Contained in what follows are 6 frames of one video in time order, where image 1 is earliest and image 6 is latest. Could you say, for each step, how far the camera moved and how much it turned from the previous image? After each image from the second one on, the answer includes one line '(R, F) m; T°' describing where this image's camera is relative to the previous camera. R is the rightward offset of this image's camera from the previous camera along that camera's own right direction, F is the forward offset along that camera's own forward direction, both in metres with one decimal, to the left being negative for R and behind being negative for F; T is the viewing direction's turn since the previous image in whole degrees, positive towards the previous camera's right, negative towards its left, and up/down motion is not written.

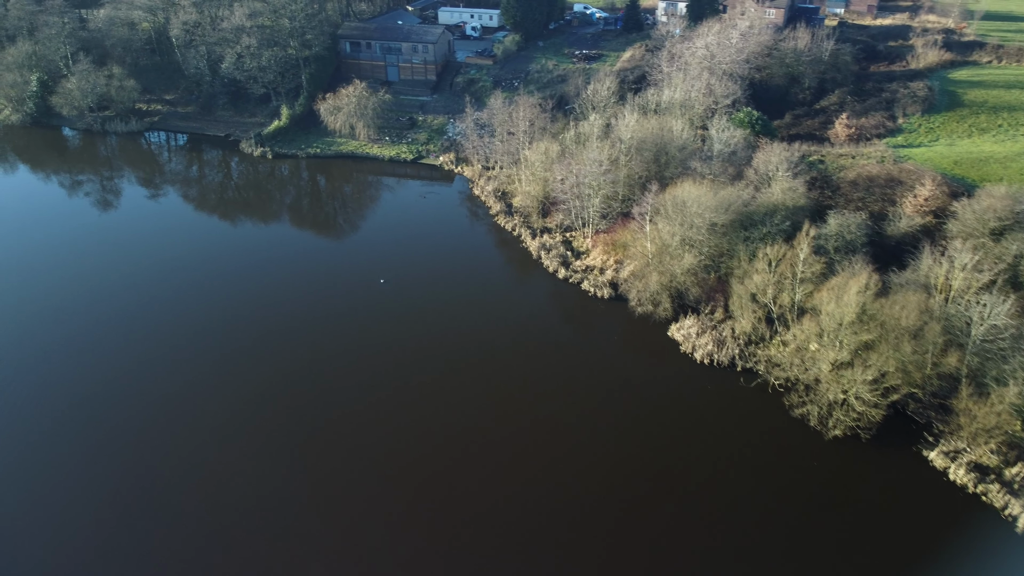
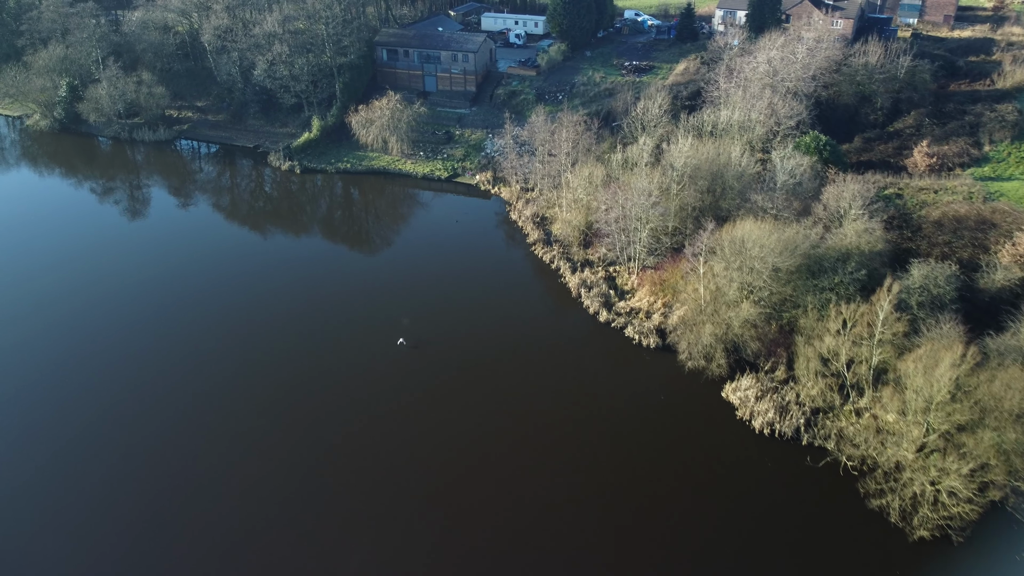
(+0.2, +3.1) m; -3°
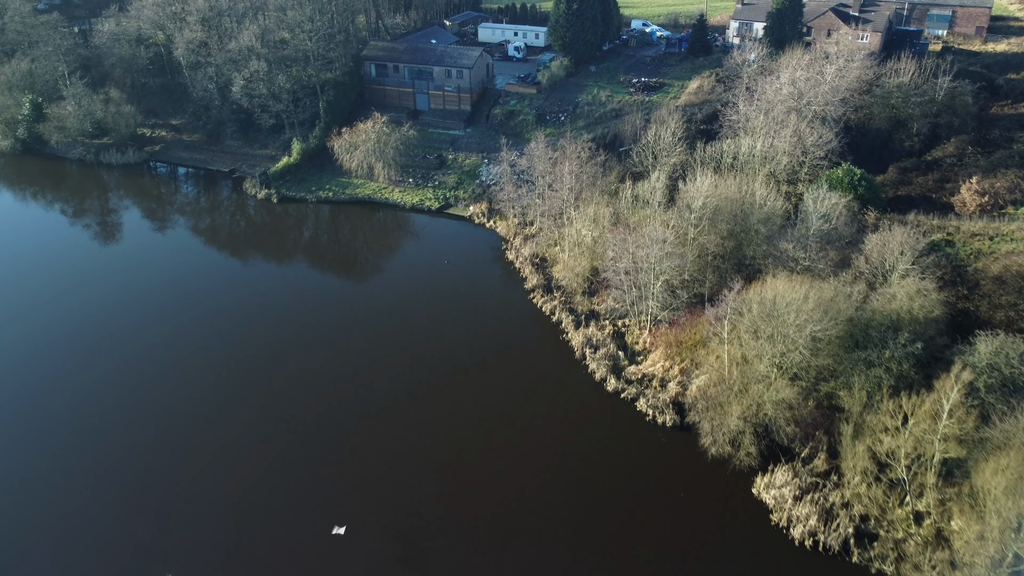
(+0.3, +3.9) m; 0°
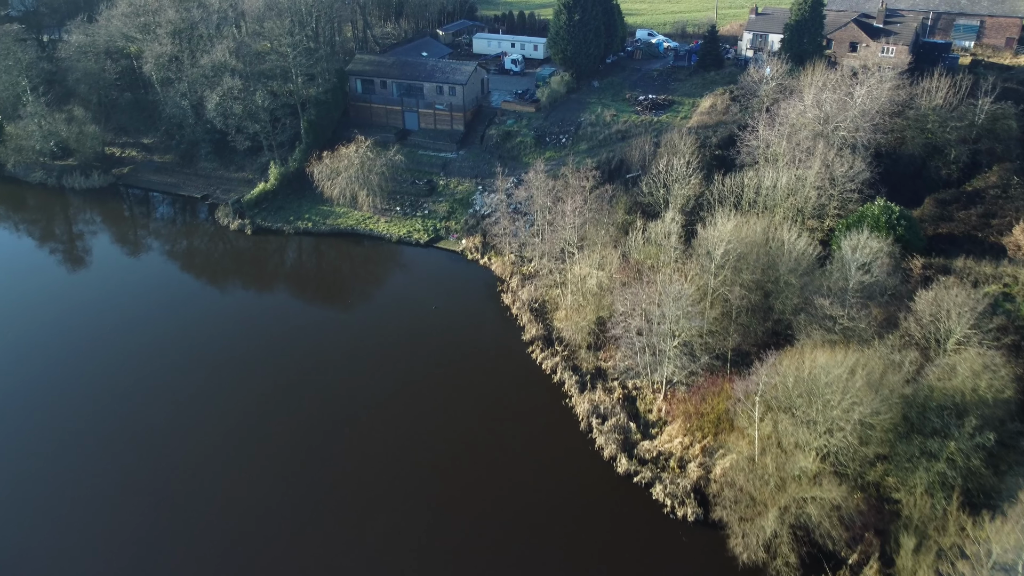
(+0.1, +3.5) m; 0°
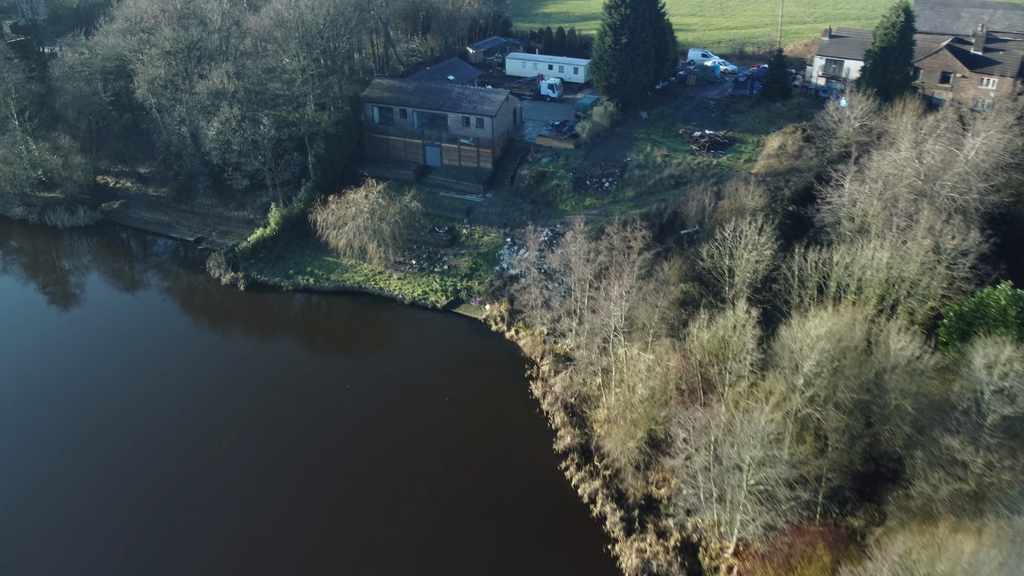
(0.0, +5.3) m; -2°
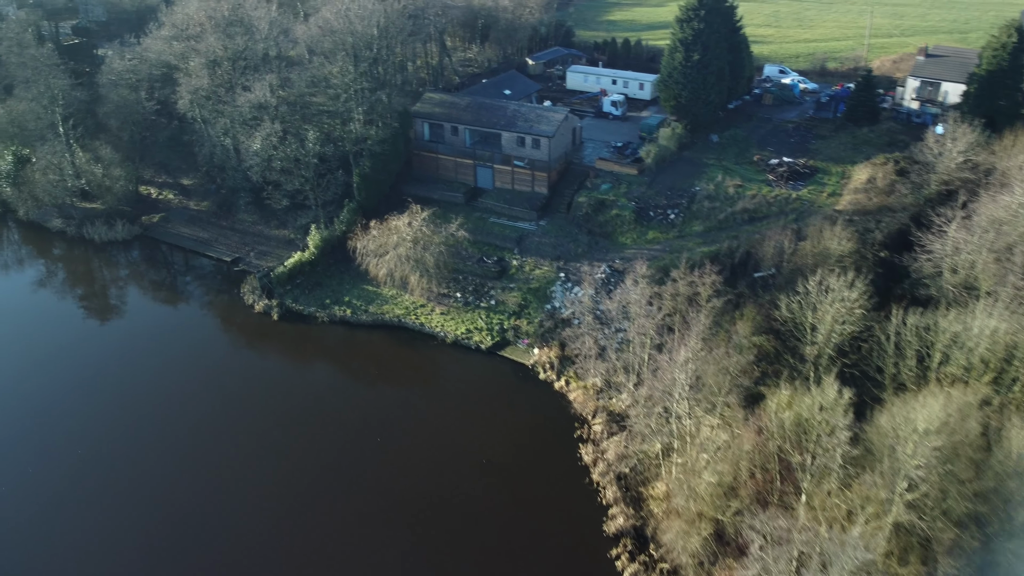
(0.0, +2.7) m; -4°
